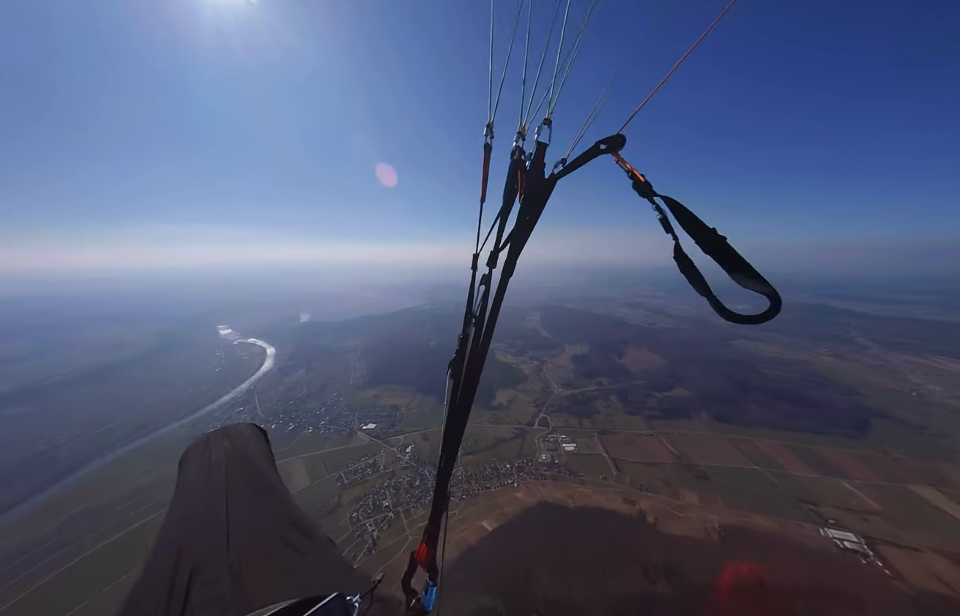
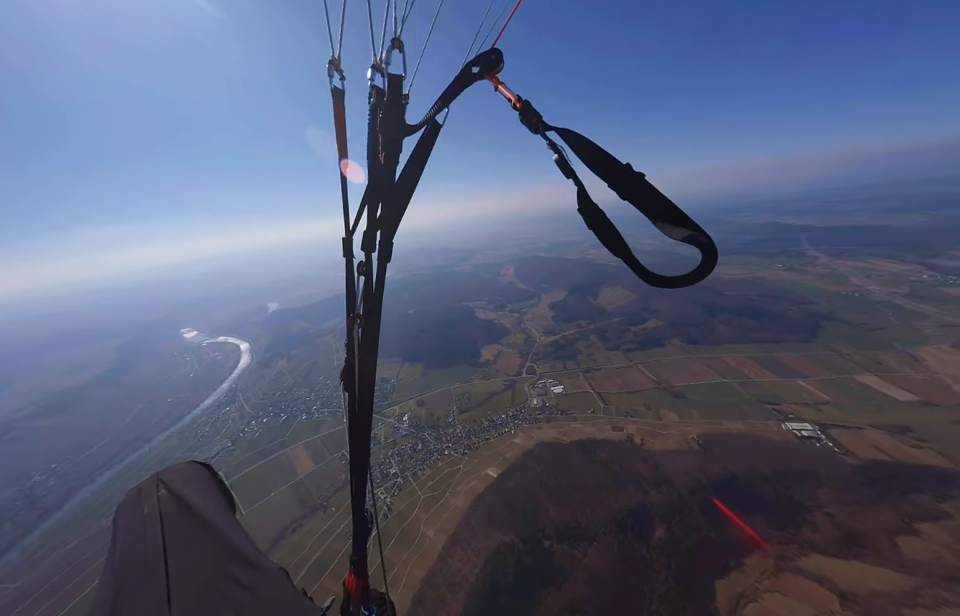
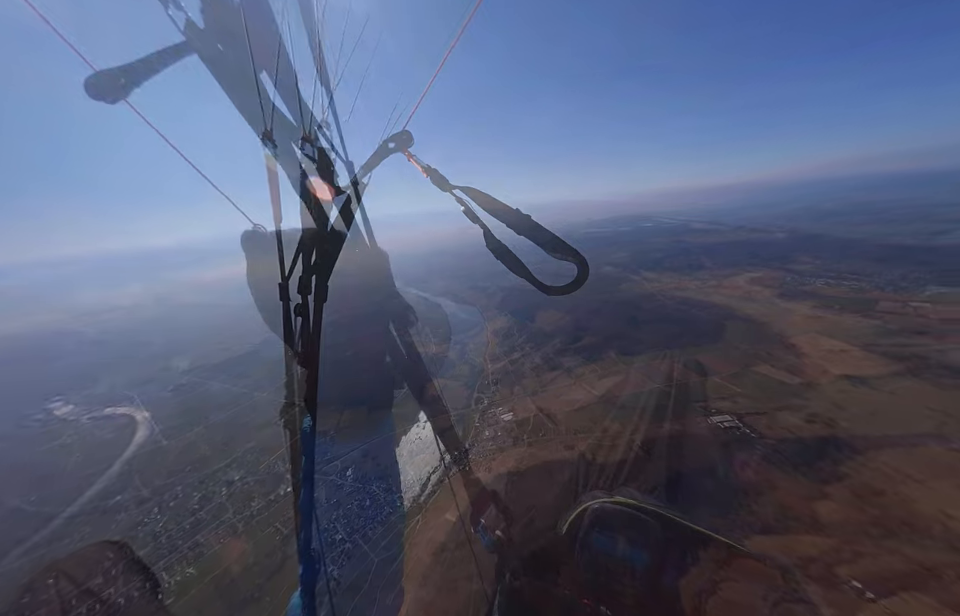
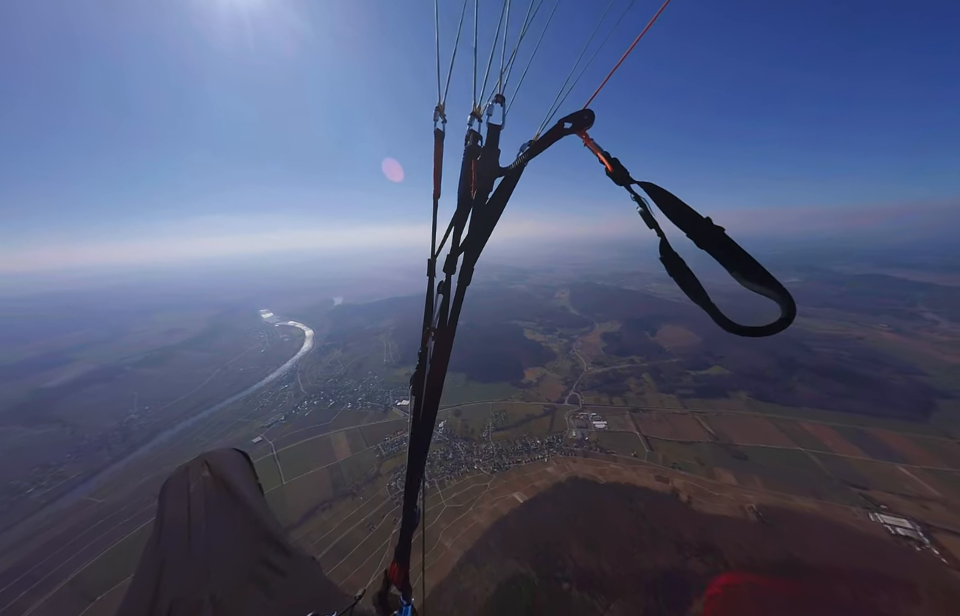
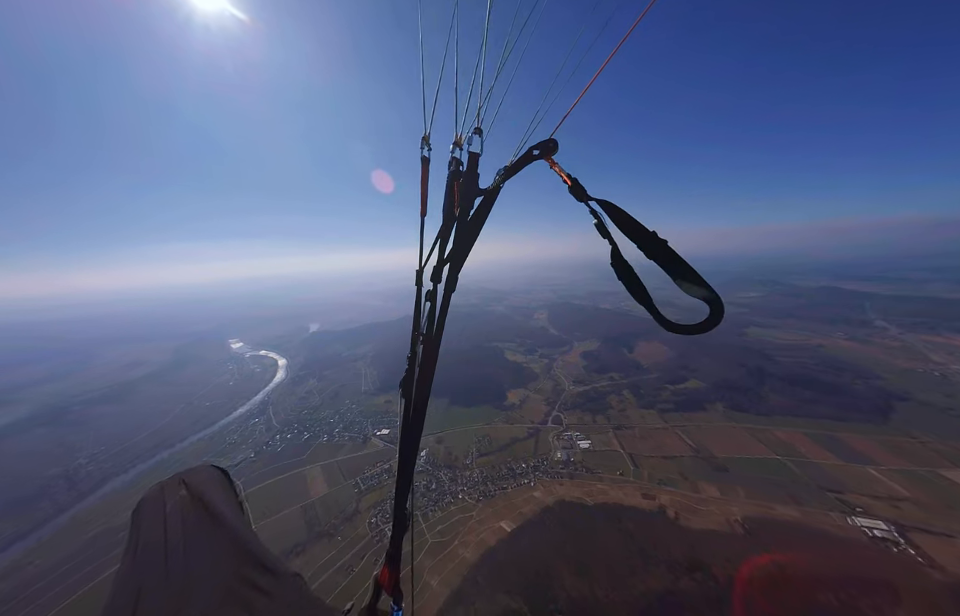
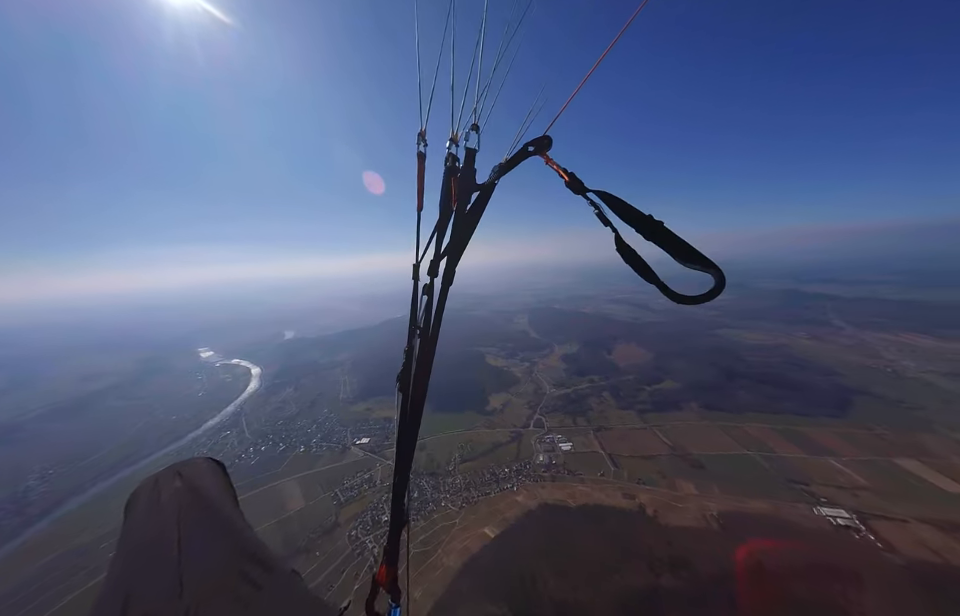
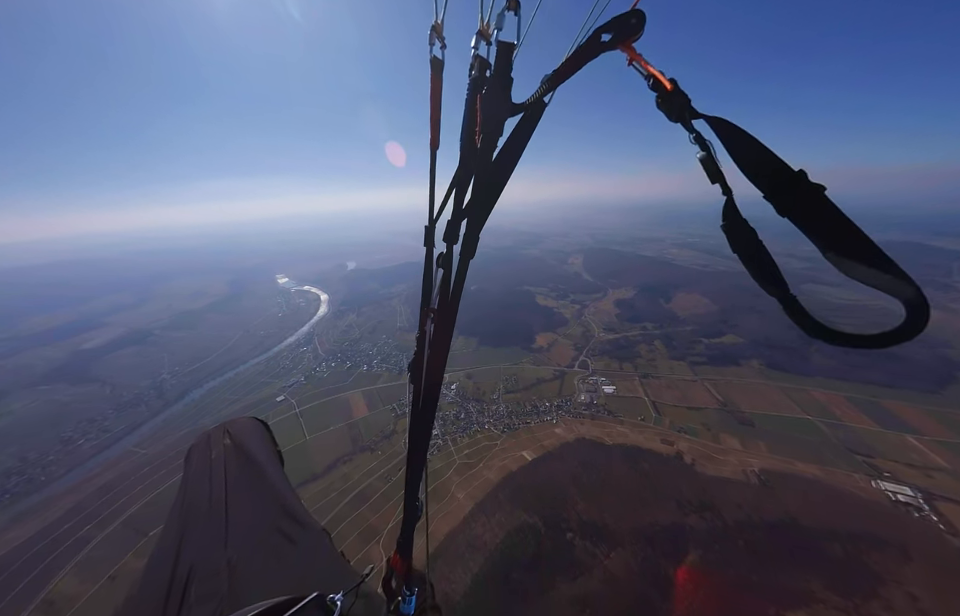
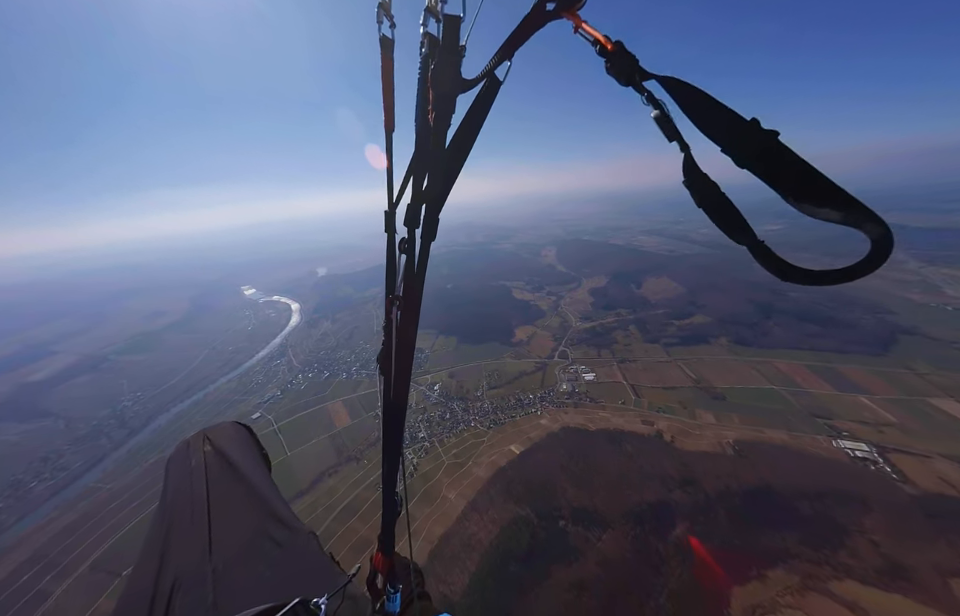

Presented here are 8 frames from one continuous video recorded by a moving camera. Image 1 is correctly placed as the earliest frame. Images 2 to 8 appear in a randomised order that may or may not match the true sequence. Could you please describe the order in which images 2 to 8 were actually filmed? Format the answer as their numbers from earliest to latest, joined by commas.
6, 5, 4, 7, 8, 2, 3
